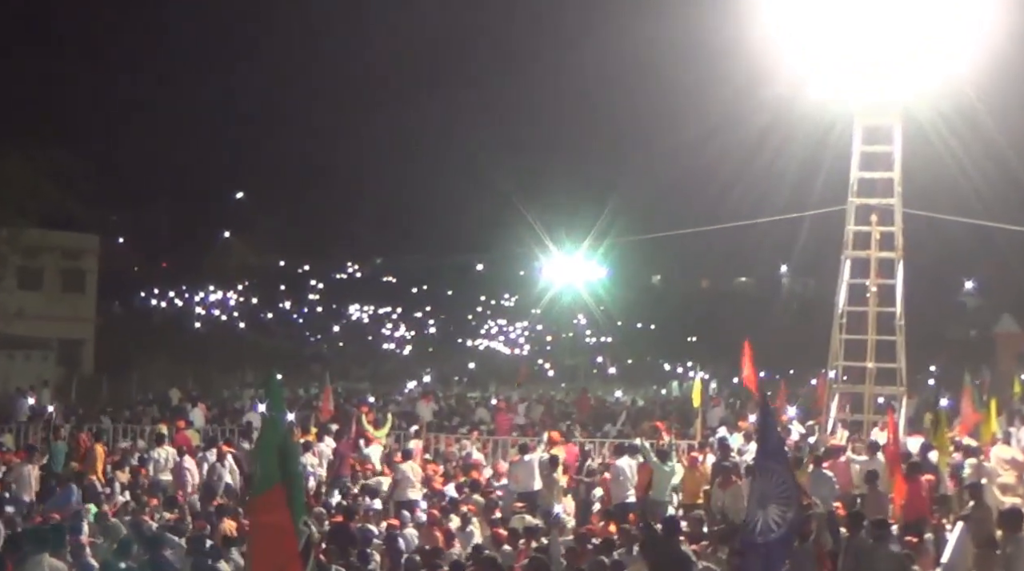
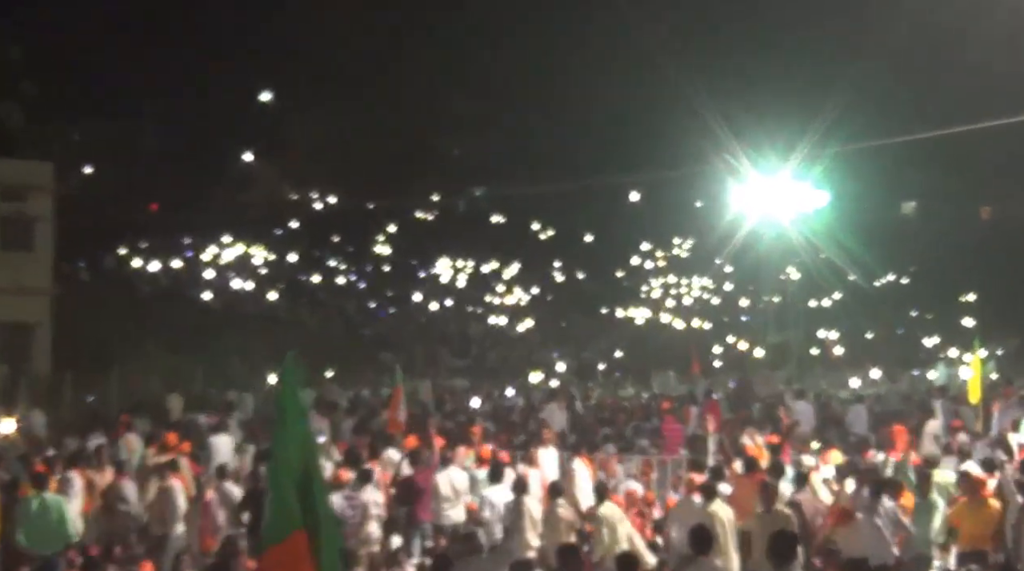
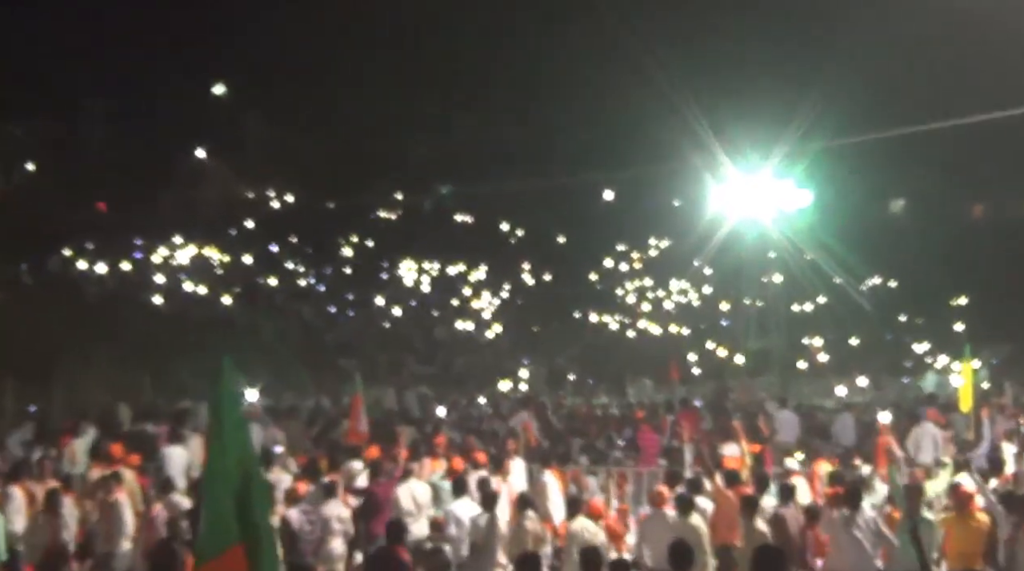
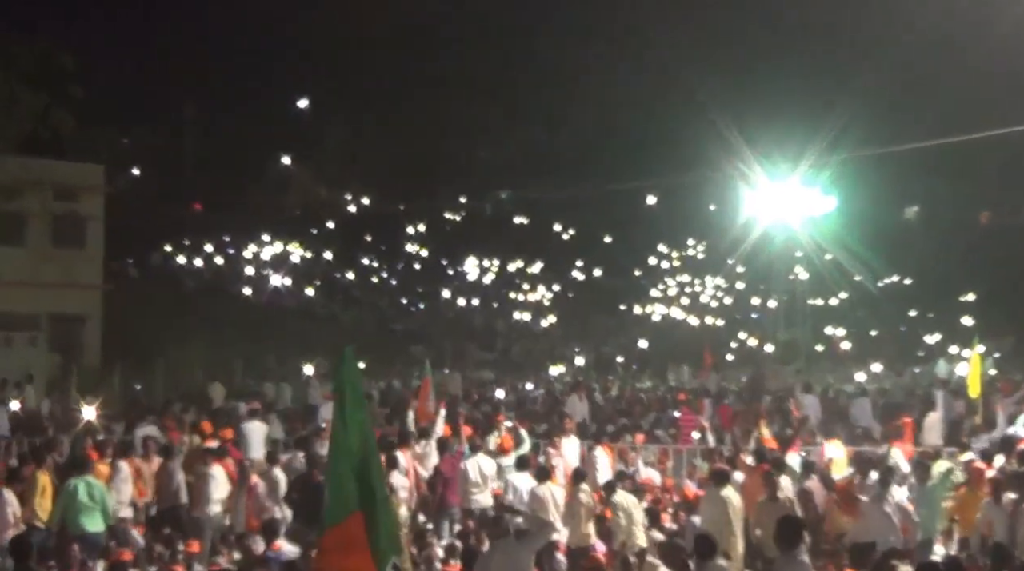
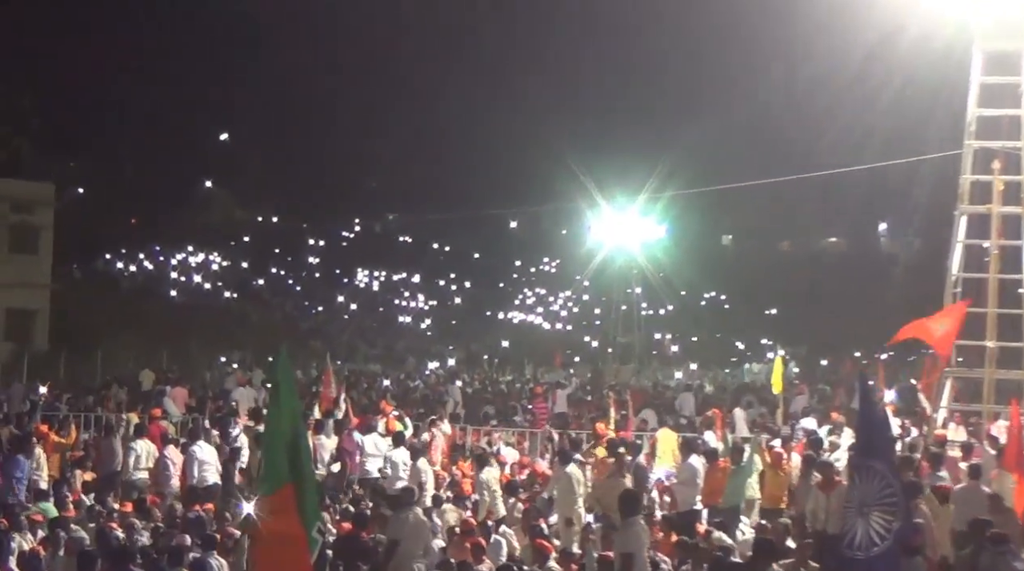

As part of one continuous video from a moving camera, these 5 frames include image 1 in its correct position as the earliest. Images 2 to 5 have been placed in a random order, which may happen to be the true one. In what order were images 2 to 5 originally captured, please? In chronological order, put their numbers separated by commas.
5, 4, 2, 3
